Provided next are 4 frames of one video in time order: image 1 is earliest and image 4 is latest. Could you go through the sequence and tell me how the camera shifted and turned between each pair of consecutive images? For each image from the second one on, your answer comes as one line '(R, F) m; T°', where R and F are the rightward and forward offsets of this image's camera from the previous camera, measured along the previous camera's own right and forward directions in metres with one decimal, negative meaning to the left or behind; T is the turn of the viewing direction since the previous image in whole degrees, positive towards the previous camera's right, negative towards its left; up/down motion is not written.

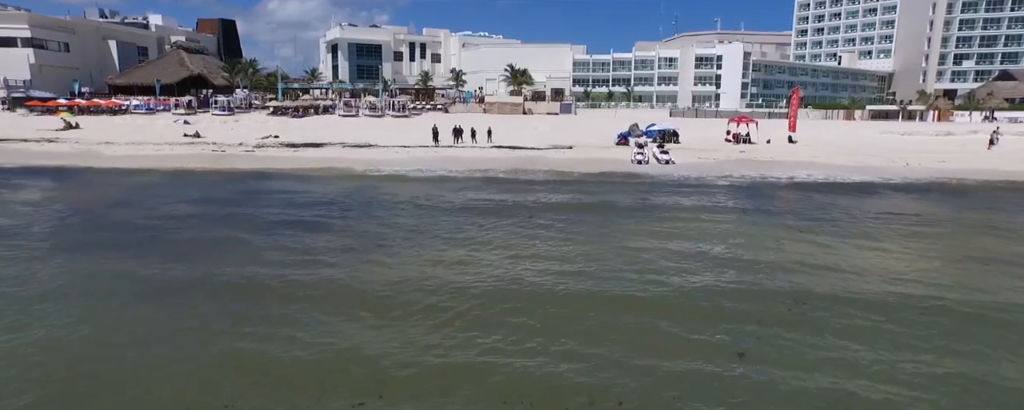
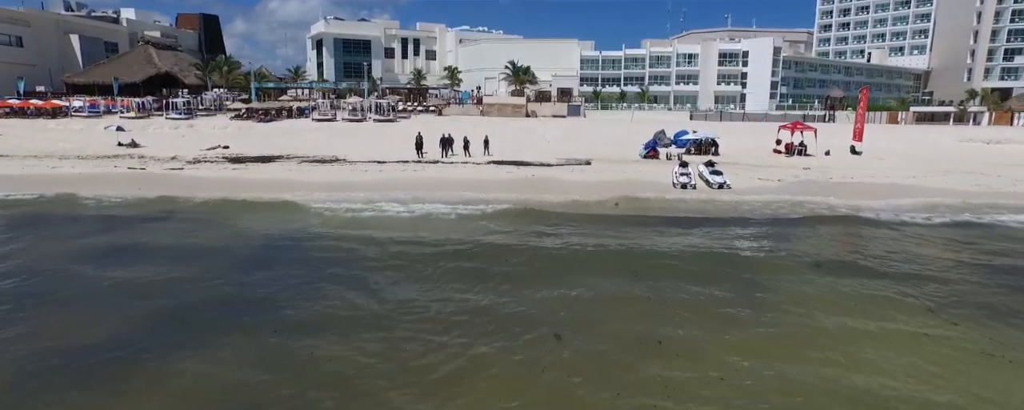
(-0.2, +8.2) m; 0°
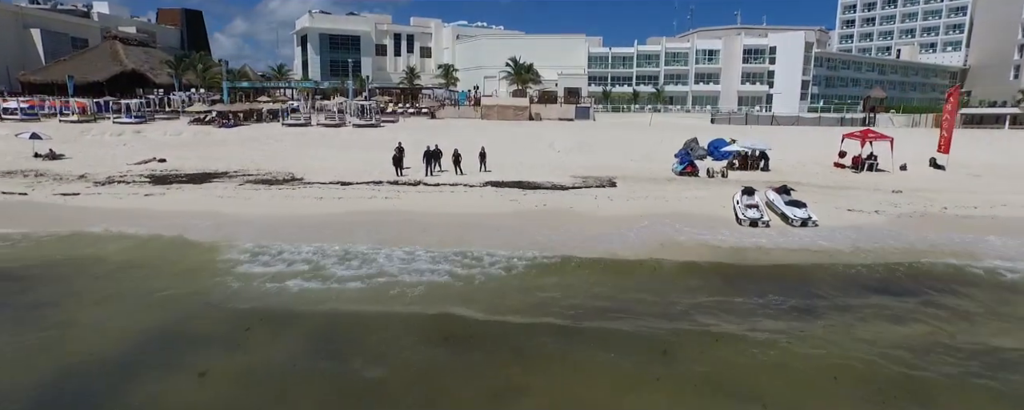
(-0.1, +7.1) m; 0°
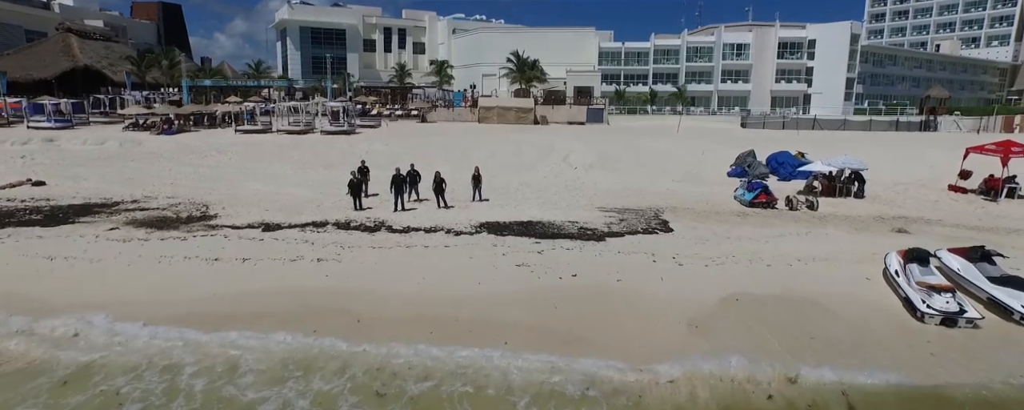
(-0.2, +8.2) m; 0°
